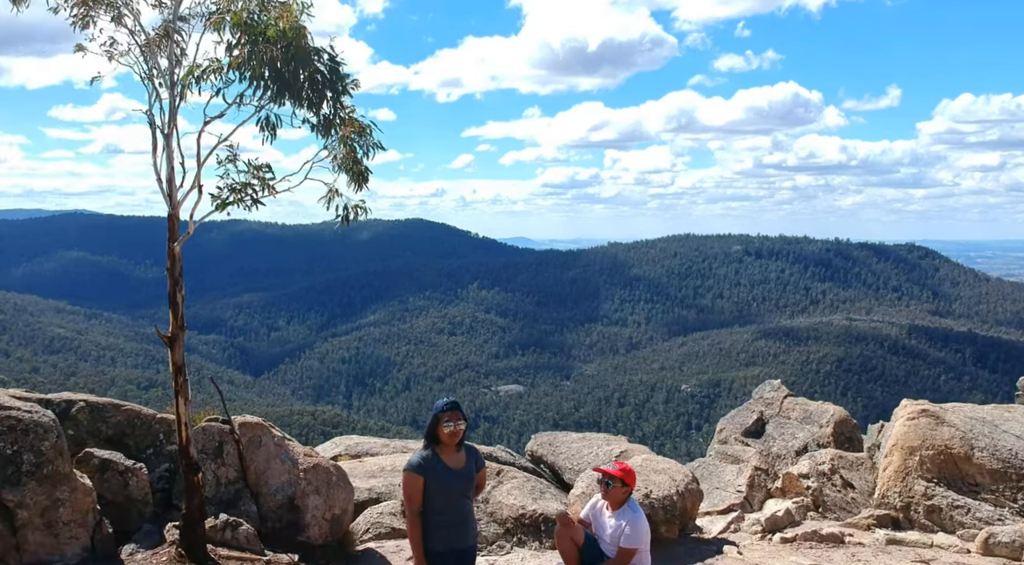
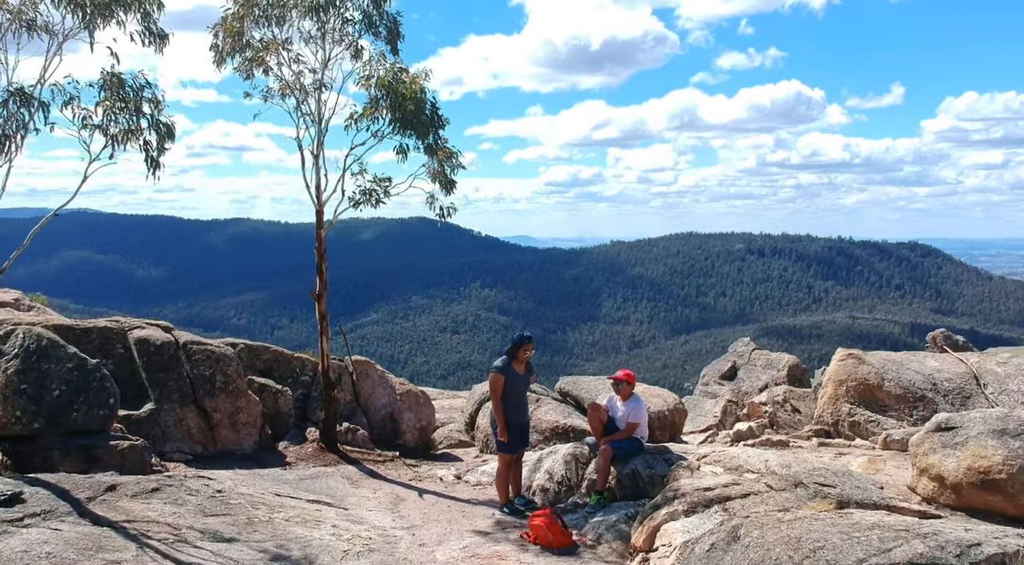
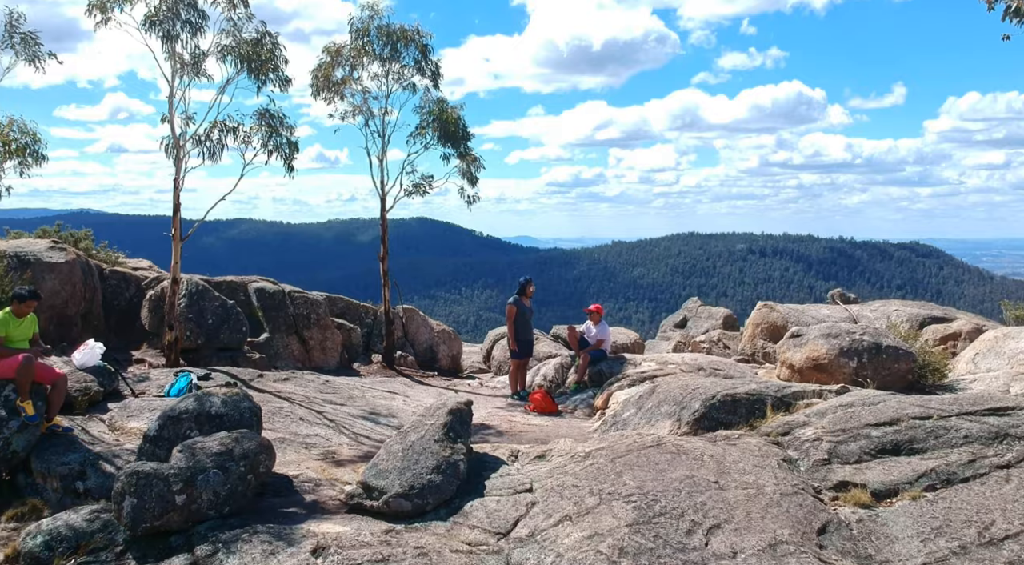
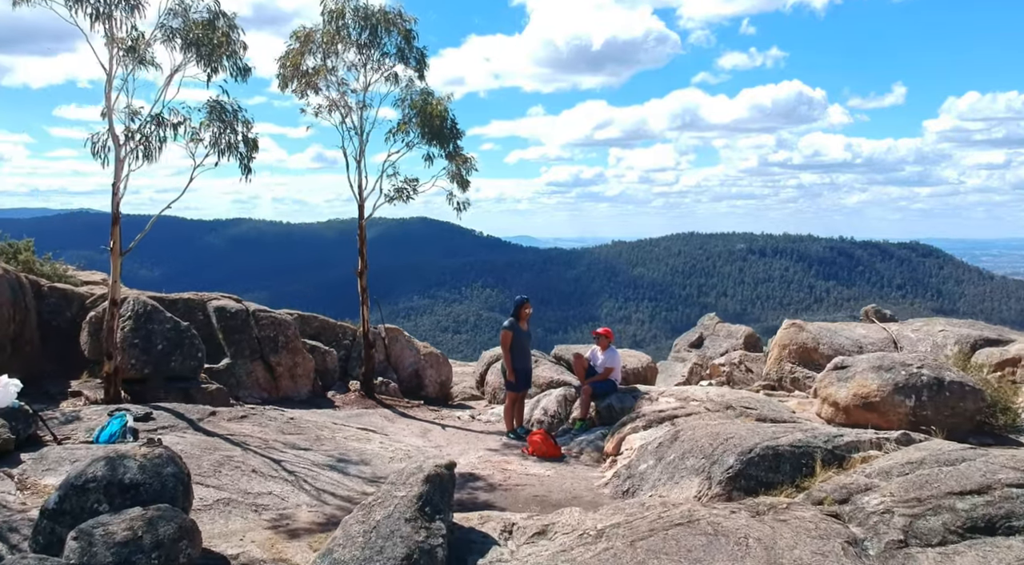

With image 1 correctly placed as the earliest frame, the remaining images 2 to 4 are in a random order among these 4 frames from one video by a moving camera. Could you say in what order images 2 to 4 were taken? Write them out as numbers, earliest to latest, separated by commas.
2, 4, 3
